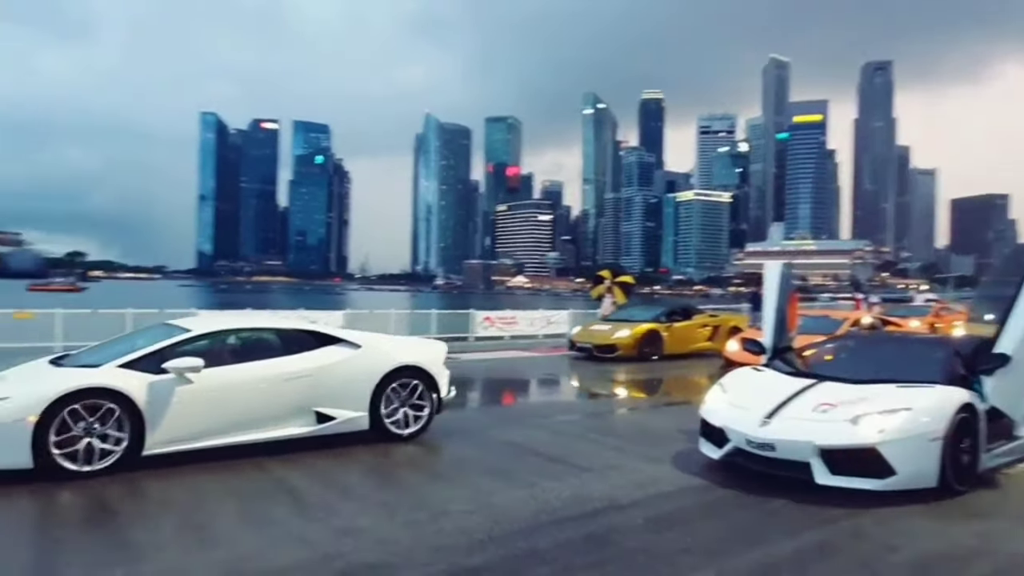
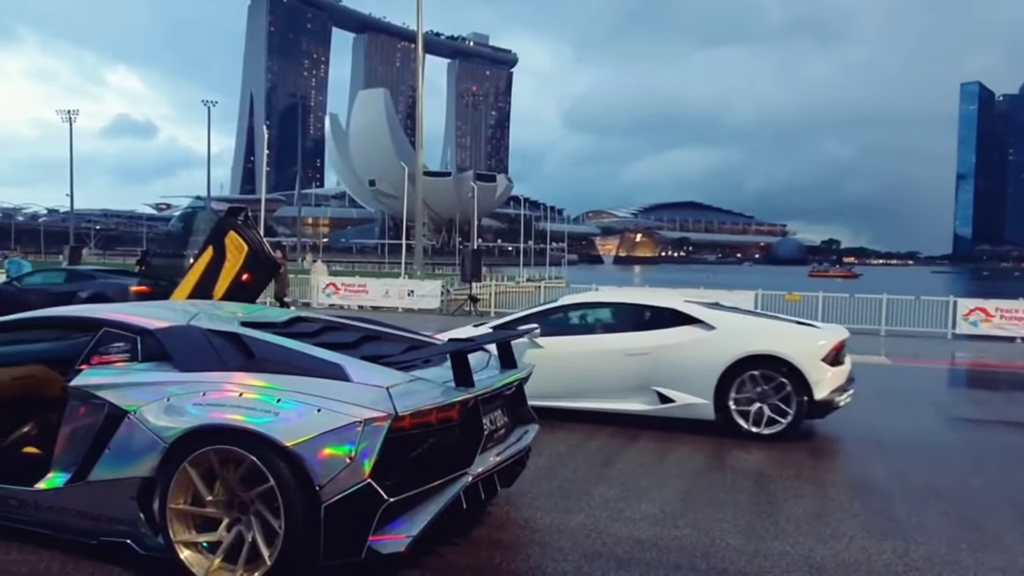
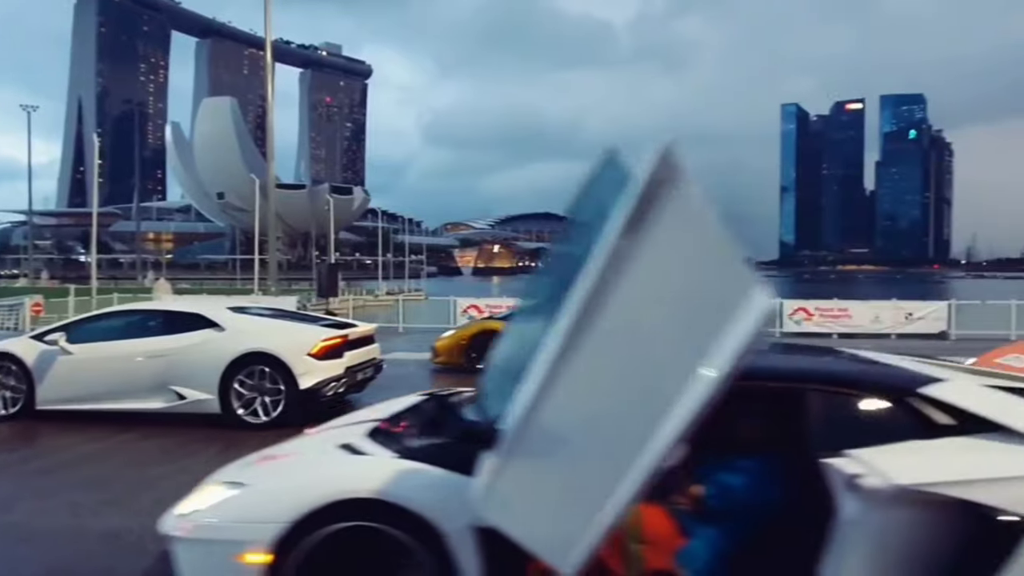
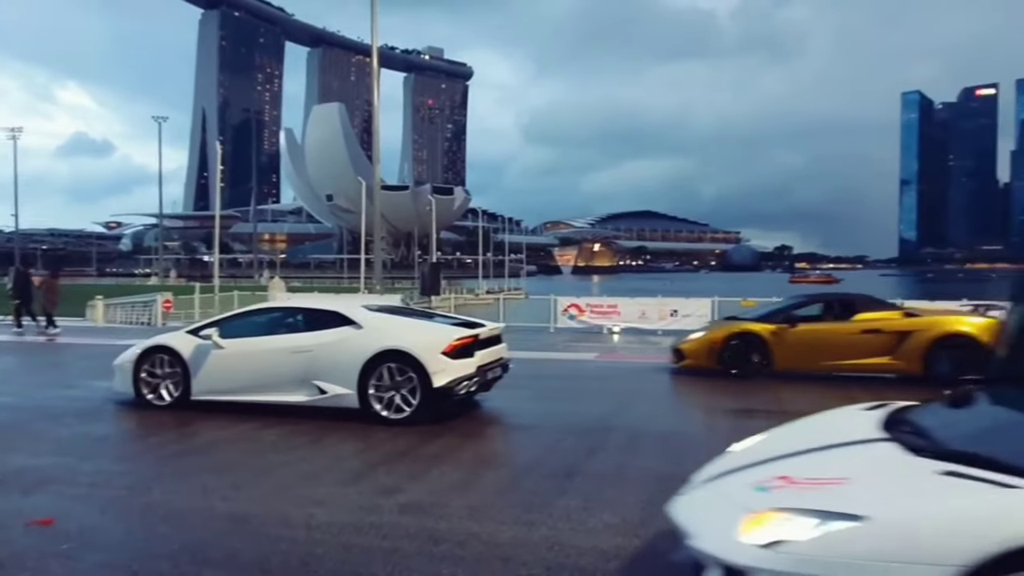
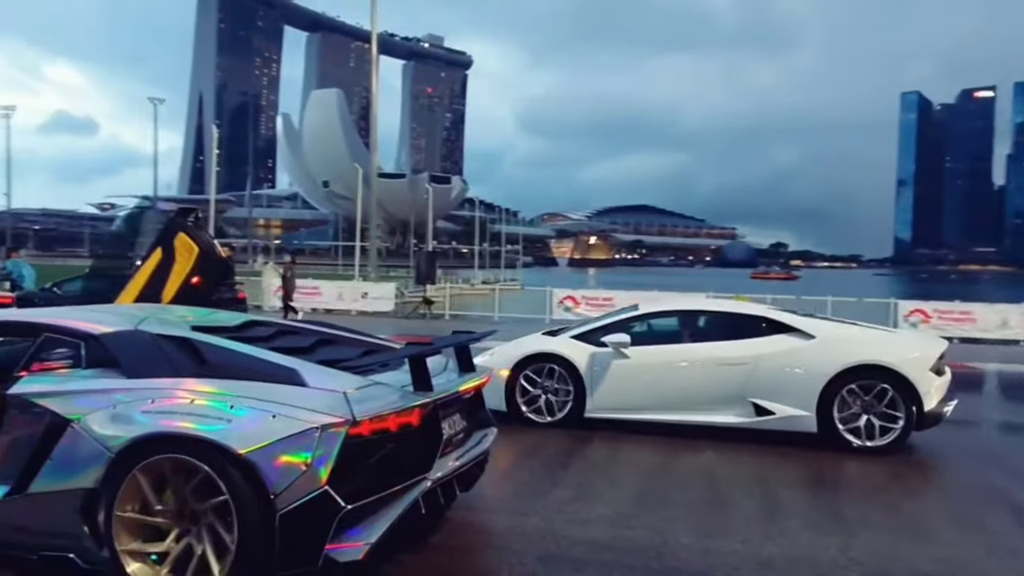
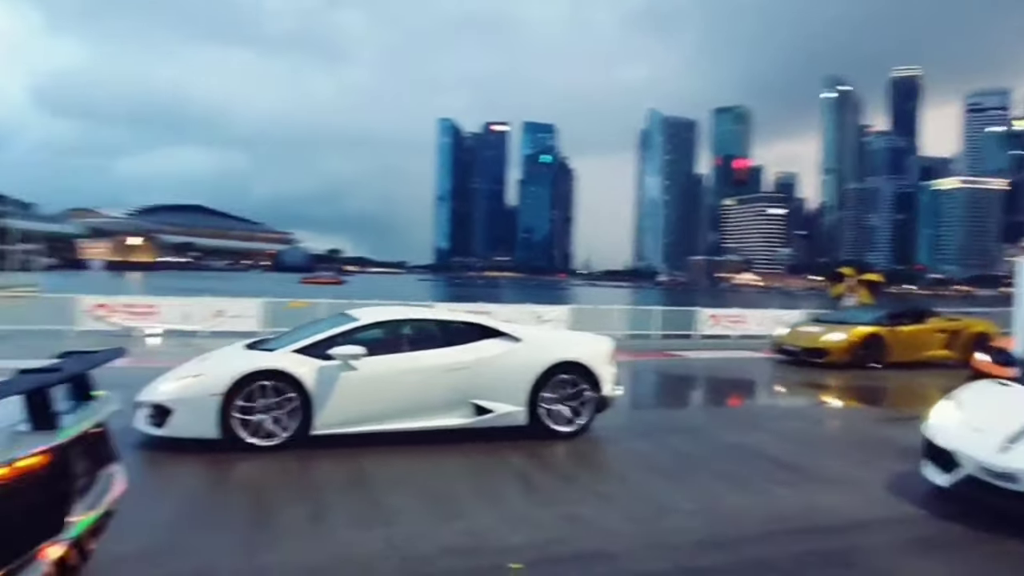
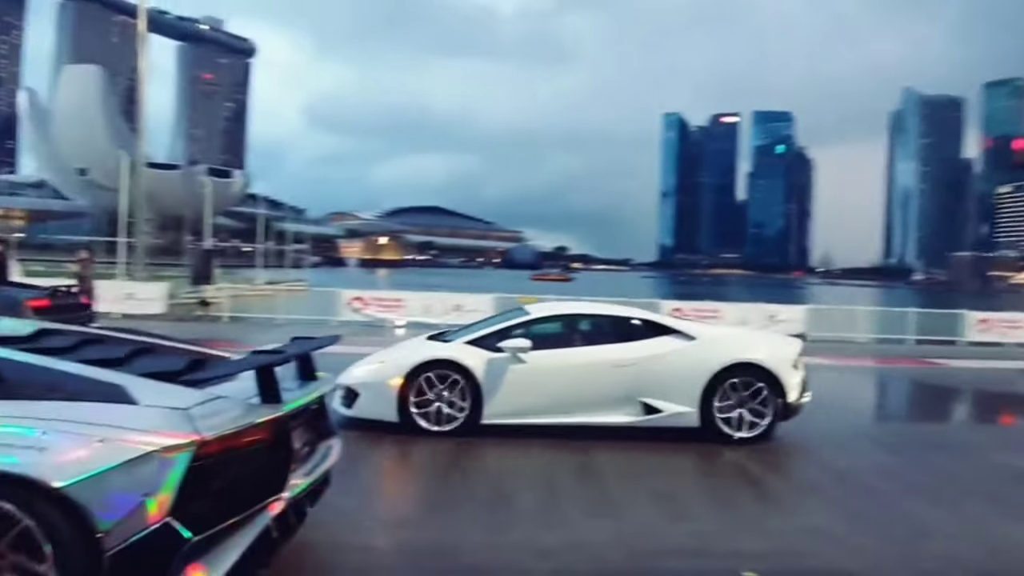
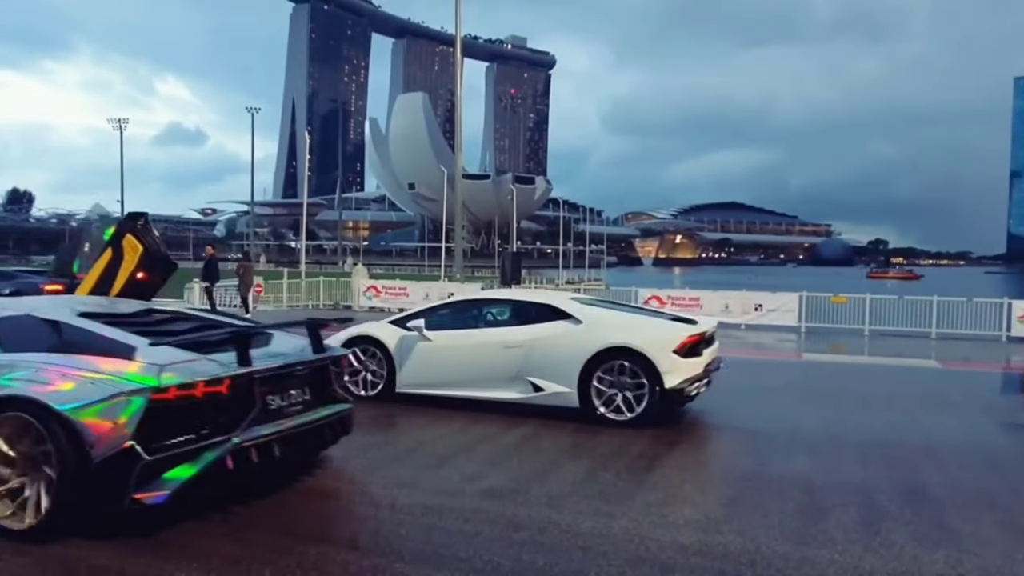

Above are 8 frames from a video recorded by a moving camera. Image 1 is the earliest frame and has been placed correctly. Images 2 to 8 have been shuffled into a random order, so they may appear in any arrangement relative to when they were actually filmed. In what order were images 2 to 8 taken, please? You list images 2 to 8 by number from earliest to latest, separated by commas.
6, 7, 5, 2, 8, 4, 3
